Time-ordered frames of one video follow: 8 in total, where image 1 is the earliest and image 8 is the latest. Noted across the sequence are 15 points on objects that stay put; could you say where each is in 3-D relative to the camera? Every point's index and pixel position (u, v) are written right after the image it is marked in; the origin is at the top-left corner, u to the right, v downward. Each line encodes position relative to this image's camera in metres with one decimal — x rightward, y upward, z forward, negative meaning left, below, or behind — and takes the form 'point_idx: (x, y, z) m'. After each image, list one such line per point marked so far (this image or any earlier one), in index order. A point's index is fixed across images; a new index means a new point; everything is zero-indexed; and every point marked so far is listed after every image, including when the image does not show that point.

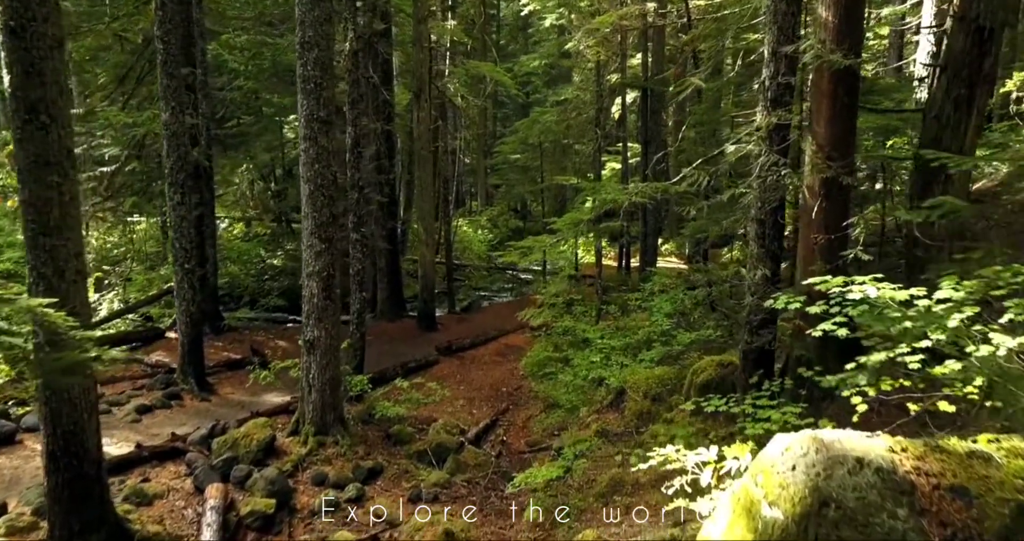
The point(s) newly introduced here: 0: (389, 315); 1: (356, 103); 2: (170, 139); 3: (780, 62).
0: (-3.4, -1.2, +16.6) m
1: (-2.9, +3.0, +11.1) m
2: (-5.9, +2.3, +10.5) m
3: (+3.1, +2.4, +7.0) m
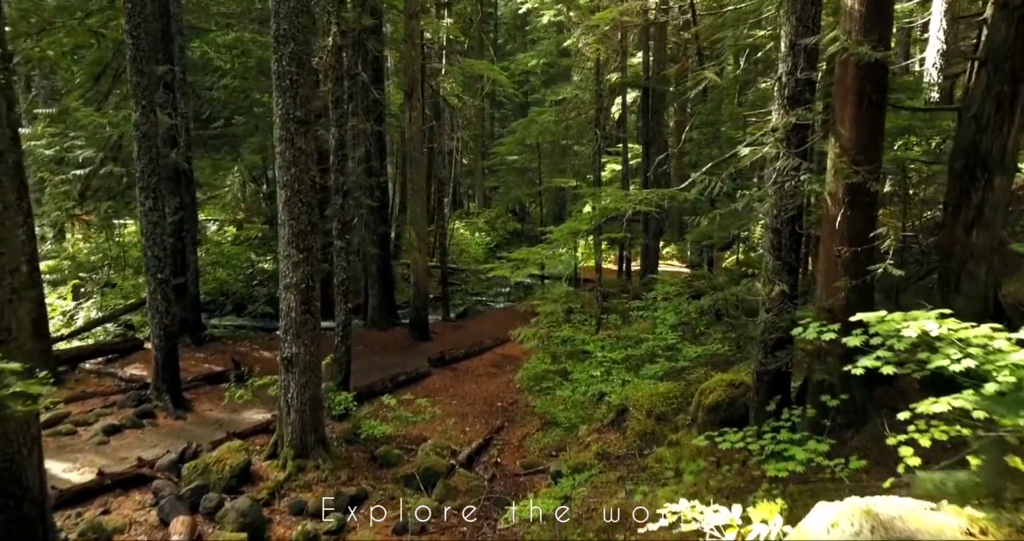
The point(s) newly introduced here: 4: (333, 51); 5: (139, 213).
0: (-3.5, -1.4, +15.9) m
1: (-3.0, +2.9, +10.5) m
2: (-6.0, +2.1, +9.8) m
3: (+3.0, +2.2, +6.4) m
4: (-3.0, +3.7, +10.2) m
5: (-6.1, +0.9, +10.0) m
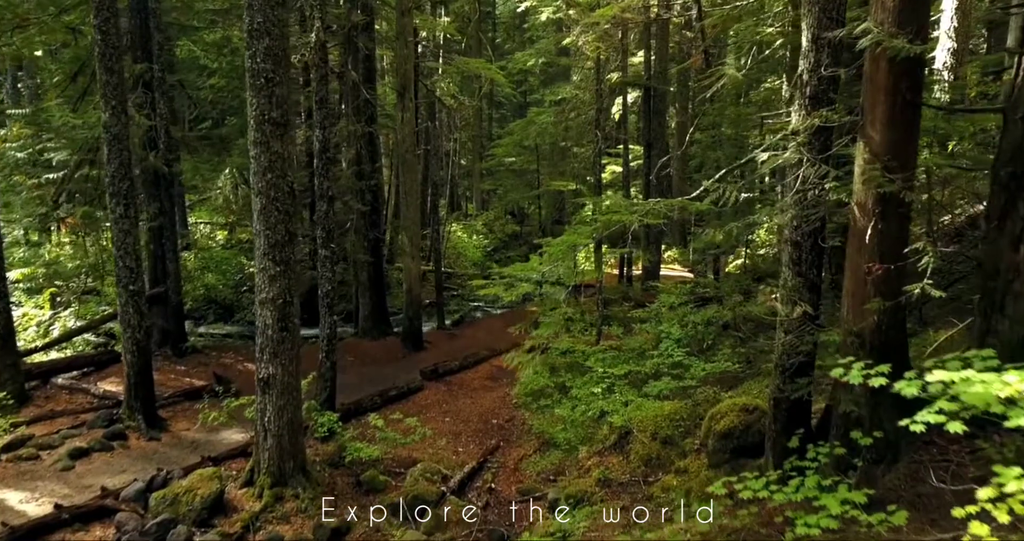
0: (-3.5, -1.6, +15.3) m
1: (-3.0, +2.7, +9.8) m
2: (-6.1, +1.9, +9.2) m
3: (+2.9, +2.1, +5.8) m
4: (-3.1, +3.5, +9.6) m
5: (-6.2, +0.8, +9.3) m
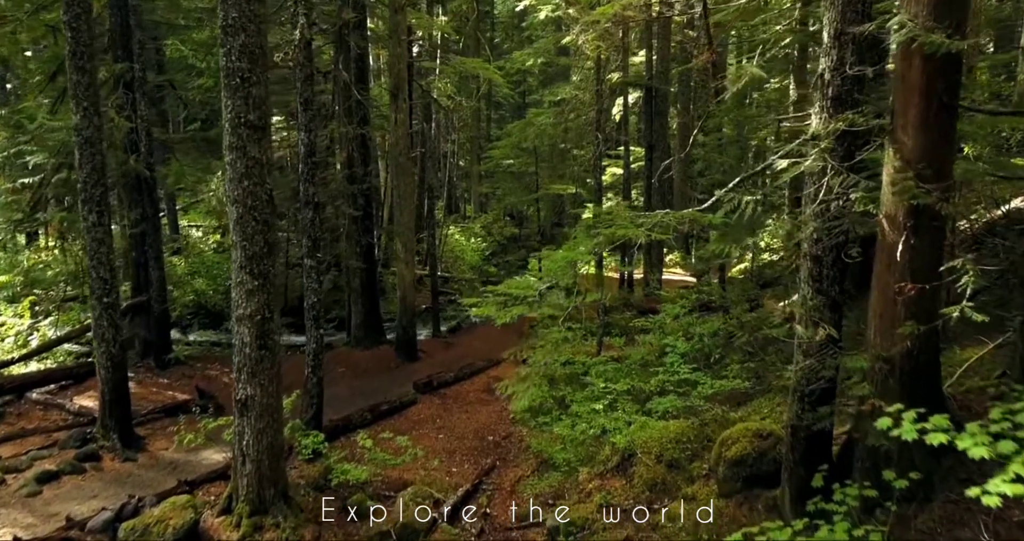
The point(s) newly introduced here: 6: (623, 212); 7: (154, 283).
0: (-3.6, -1.7, +14.8) m
1: (-3.1, +2.5, +9.3) m
2: (-6.1, +1.8, +8.7) m
3: (+2.9, +1.9, +5.2) m
4: (-3.1, +3.3, +9.0) m
5: (-6.2, +0.6, +8.8) m
6: (+1.4, +0.7, +7.6) m
7: (-7.2, -0.2, +12.3) m
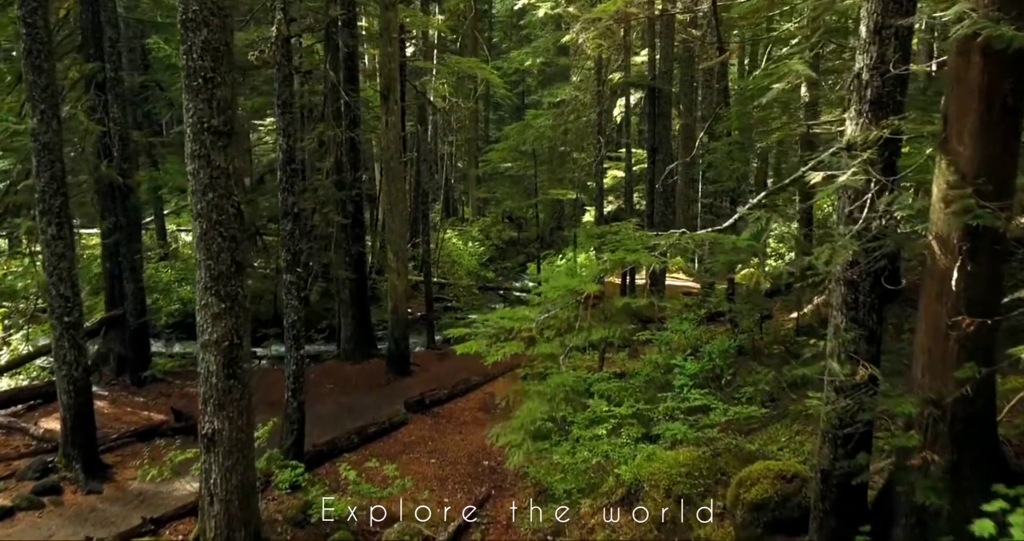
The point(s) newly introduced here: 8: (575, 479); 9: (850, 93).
0: (-3.7, -2.0, +14.1) m
1: (-3.2, +2.3, +8.6) m
2: (-6.2, +1.5, +8.0) m
3: (+2.8, +1.7, +4.6) m
4: (-3.2, +3.1, +8.4) m
5: (-6.3, +0.4, +8.1) m
6: (+1.3, +0.5, +6.9) m
7: (-7.3, -0.5, +11.6) m
8: (+0.8, -2.6, +7.5) m
9: (+2.7, +1.4, +4.8) m
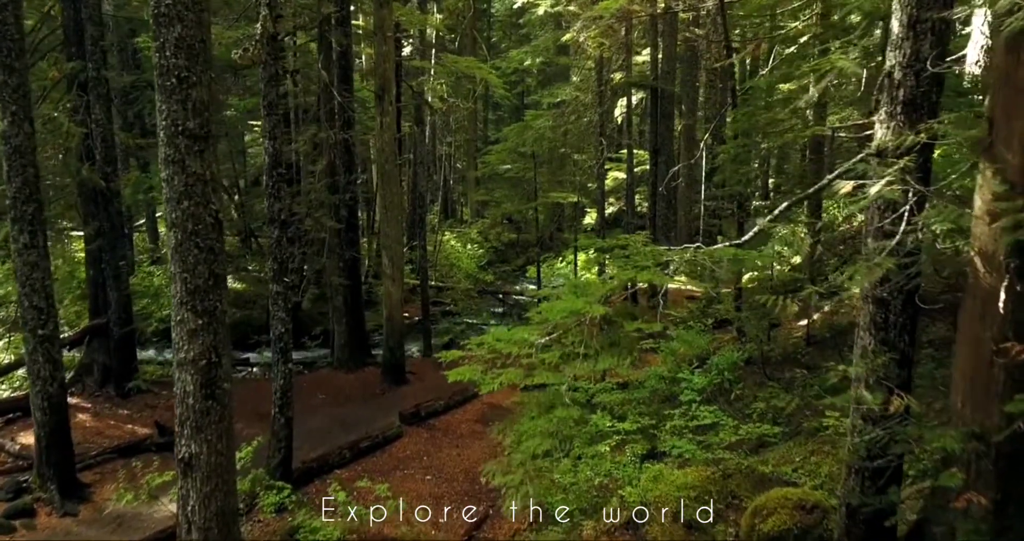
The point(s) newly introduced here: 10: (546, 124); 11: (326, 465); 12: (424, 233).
0: (-3.7, -2.1, +13.7) m
1: (-3.2, +2.2, +8.2) m
2: (-6.2, +1.4, +7.6) m
3: (+2.8, +1.6, +4.1) m
4: (-3.2, +3.0, +7.9) m
5: (-6.3, +0.3, +7.7) m
6: (+1.3, +0.3, +6.4) m
7: (-7.3, -0.6, +11.1) m
8: (+0.8, -2.7, +7.1) m
9: (+2.7, +1.3, +4.4) m
10: (+1.0, +4.5, +18.6) m
11: (-2.9, -3.0, +9.4) m
12: (-2.5, +1.1, +17.5) m
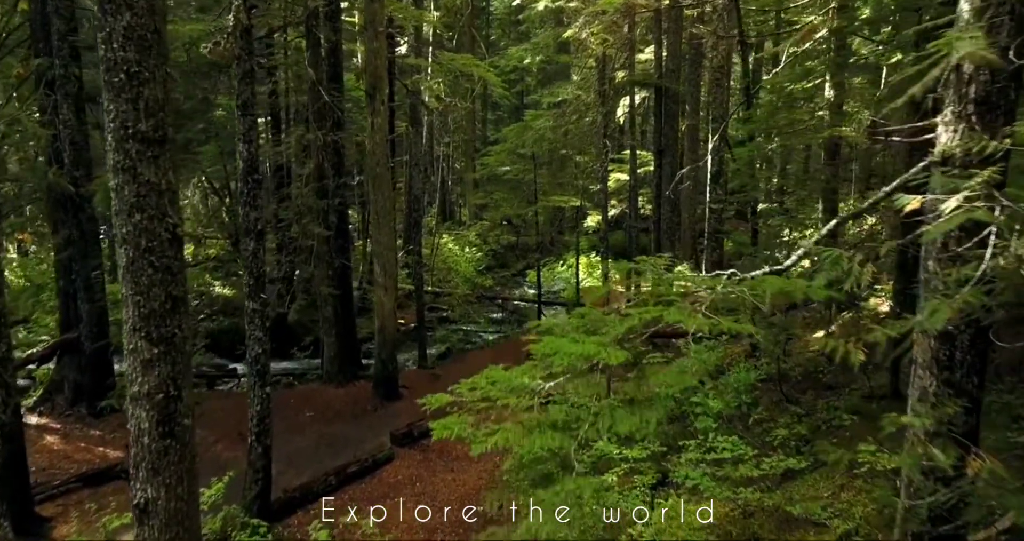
0: (-3.7, -2.3, +13.0) m
1: (-3.2, +2.0, +7.5) m
2: (-6.2, +1.2, +6.8) m
3: (+2.8, +1.4, +3.4) m
4: (-3.2, +2.8, +7.2) m
5: (-6.3, +0.1, +7.0) m
6: (+1.3, +0.2, +5.7) m
7: (-7.3, -0.8, +10.4) m
8: (+0.8, -2.9, +6.4) m
9: (+2.6, +1.1, +3.7) m
10: (+1.0, +4.3, +17.9) m
11: (-2.9, -3.2, +8.7) m
12: (-2.6, +0.9, +16.8) m
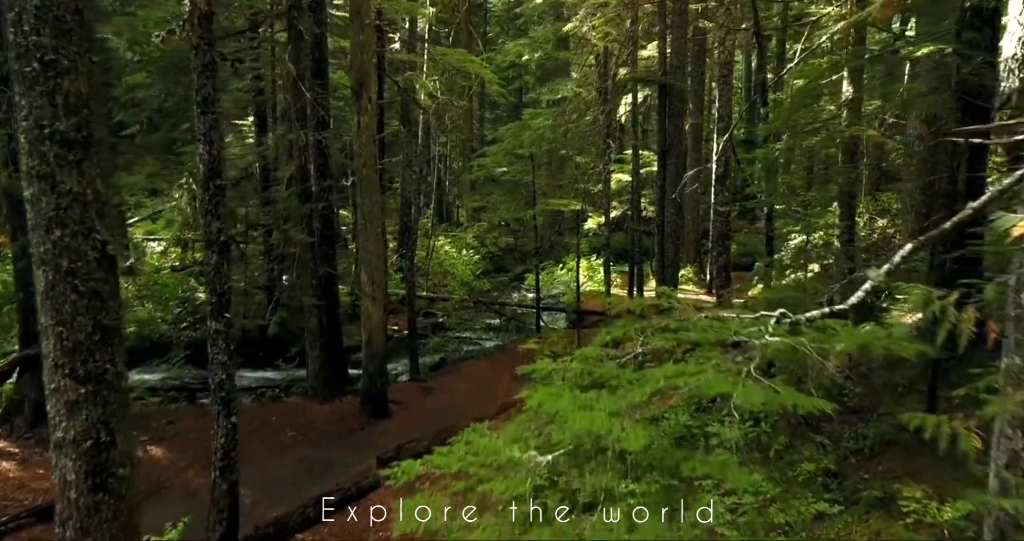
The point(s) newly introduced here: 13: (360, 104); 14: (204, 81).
0: (-3.8, -2.4, +12.2) m
1: (-3.3, +1.8, +6.7) m
2: (-6.3, +1.0, +6.1) m
3: (+2.7, +1.2, +2.6) m
4: (-3.3, +2.6, +6.4) m
5: (-6.4, -0.1, +6.2) m
6: (+1.2, 0.0, +5.0) m
7: (-7.4, -1.0, +9.6) m
8: (+0.7, -3.1, +5.6) m
9: (+2.6, +0.9, +2.9) m
10: (+0.9, +4.1, +17.1) m
11: (-3.0, -3.4, +7.9) m
12: (-2.6, +0.7, +16.0) m
13: (-2.9, +3.2, +11.7) m
14: (-3.3, +2.0, +6.6) m
